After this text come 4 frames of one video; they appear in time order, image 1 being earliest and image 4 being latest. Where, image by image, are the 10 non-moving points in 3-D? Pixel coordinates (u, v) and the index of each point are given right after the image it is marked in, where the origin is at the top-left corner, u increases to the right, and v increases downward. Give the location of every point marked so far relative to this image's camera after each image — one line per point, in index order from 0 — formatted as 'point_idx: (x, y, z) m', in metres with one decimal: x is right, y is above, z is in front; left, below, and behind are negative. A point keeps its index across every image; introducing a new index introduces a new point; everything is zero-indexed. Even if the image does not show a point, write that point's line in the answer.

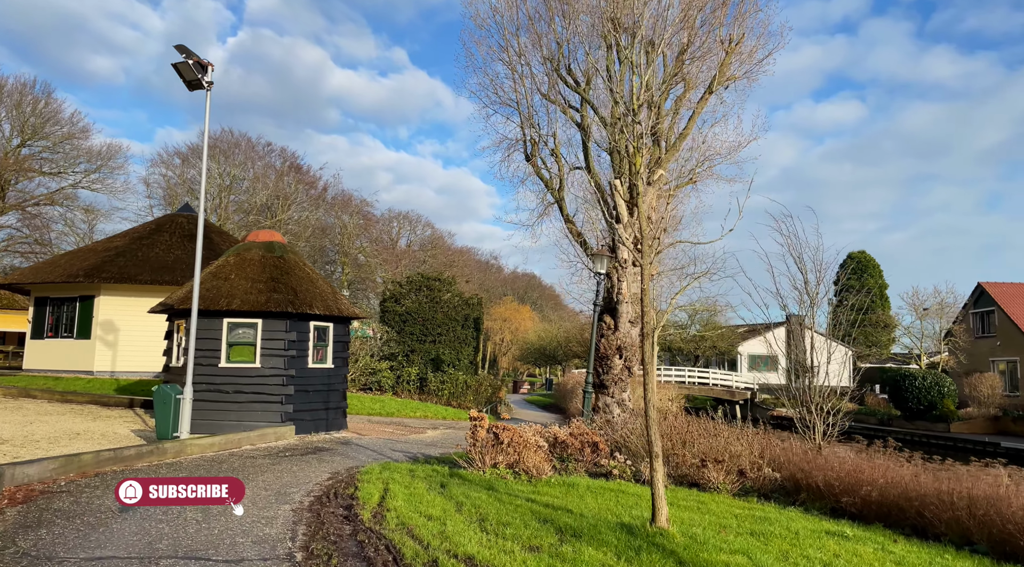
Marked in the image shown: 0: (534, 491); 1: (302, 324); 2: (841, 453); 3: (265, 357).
0: (+0.3, -2.4, +8.7) m
1: (-3.9, -0.8, +13.6) m
2: (+4.3, -2.2, +9.8) m
3: (-4.4, -1.3, +13.2) m
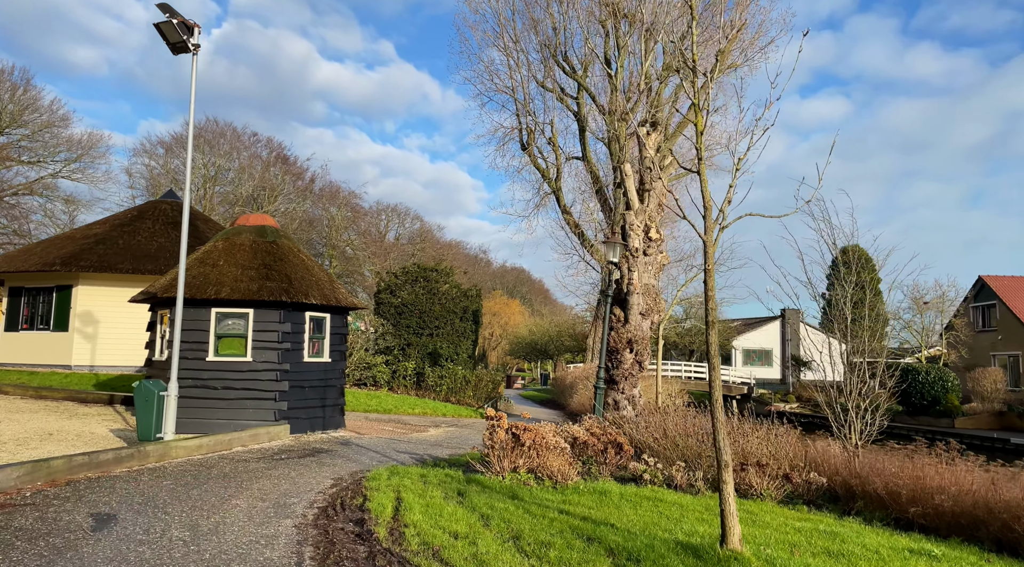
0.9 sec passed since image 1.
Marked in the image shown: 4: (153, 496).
0: (+0.5, -2.3, +7.8) m
1: (-3.7, -0.5, +12.6) m
2: (+4.6, -2.1, +8.9) m
3: (-4.2, -1.1, +12.1) m
4: (-3.5, -2.1, +7.2) m
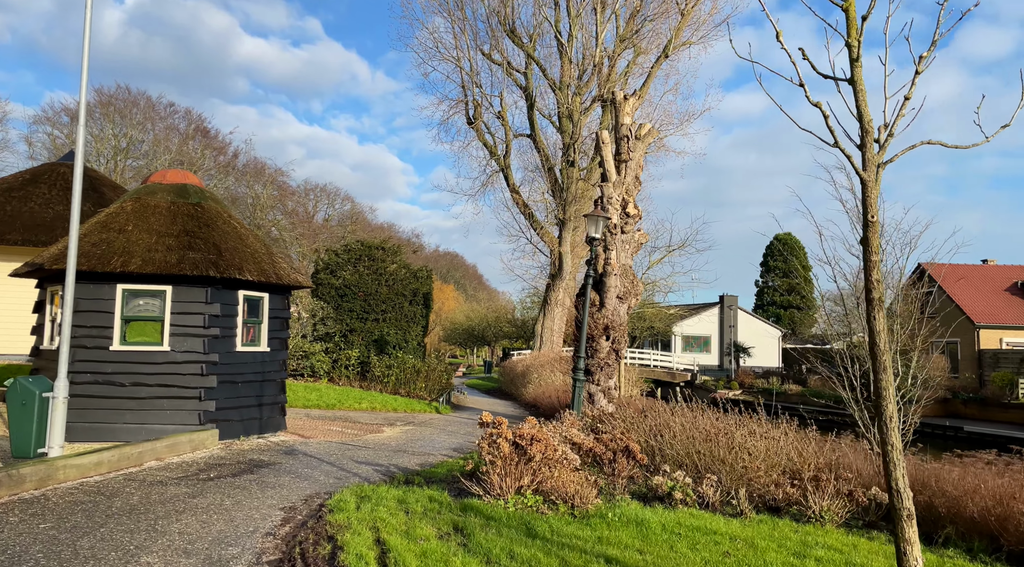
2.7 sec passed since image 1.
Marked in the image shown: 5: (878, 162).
0: (+0.7, -2.0, +5.9) m
1: (-3.9, -0.2, +10.2) m
2: (+4.6, -1.8, +7.4) m
3: (-4.4, -0.7, +9.7) m
4: (-3.3, -1.8, +5.0) m
5: (+1.9, +0.6, +3.9) m
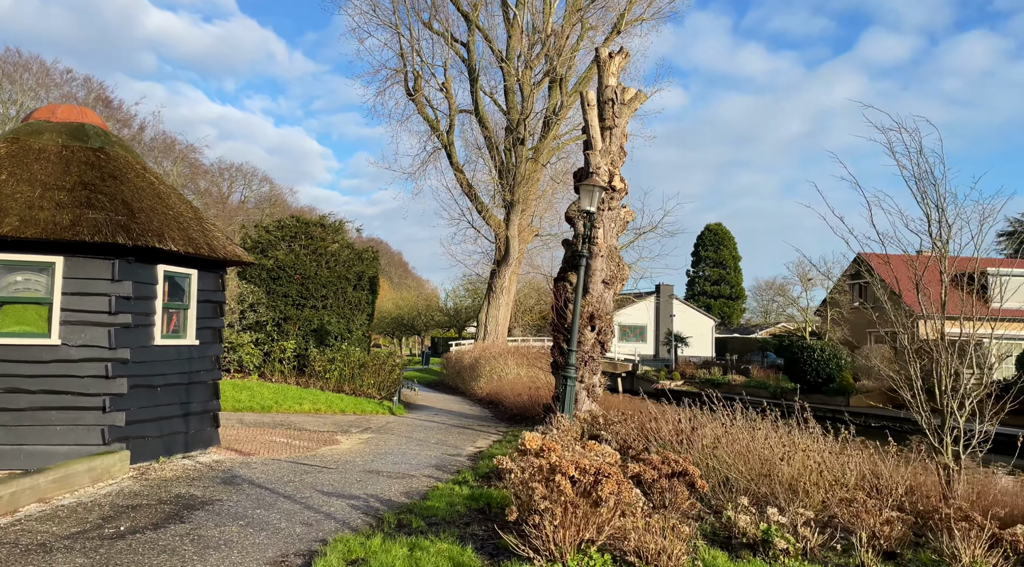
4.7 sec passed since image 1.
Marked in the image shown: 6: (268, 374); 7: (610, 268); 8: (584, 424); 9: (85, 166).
0: (+1.2, -1.8, +3.9) m
1: (-3.9, +0.1, +7.7) m
2: (+4.9, -1.6, +5.9) m
3: (-4.3, -0.4, +7.2) m
4: (-2.7, -1.6, +2.6) m
5: (+2.7, +0.8, +2.1) m
6: (-5.6, -2.1, +17.0) m
7: (+1.8, +0.3, +13.8) m
8: (+1.1, -2.0, +10.7) m
9: (-4.6, +1.2, +8.0) m
